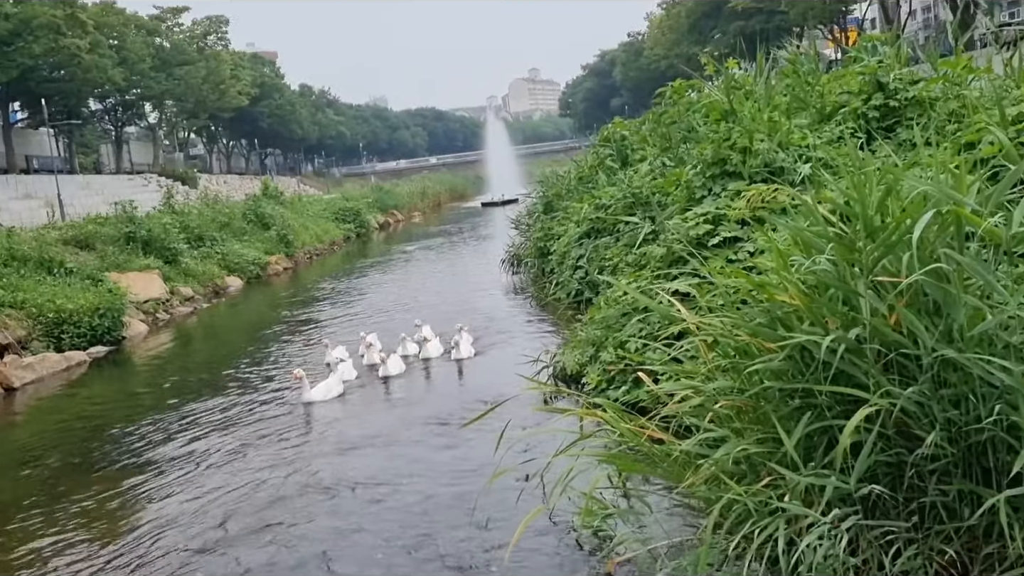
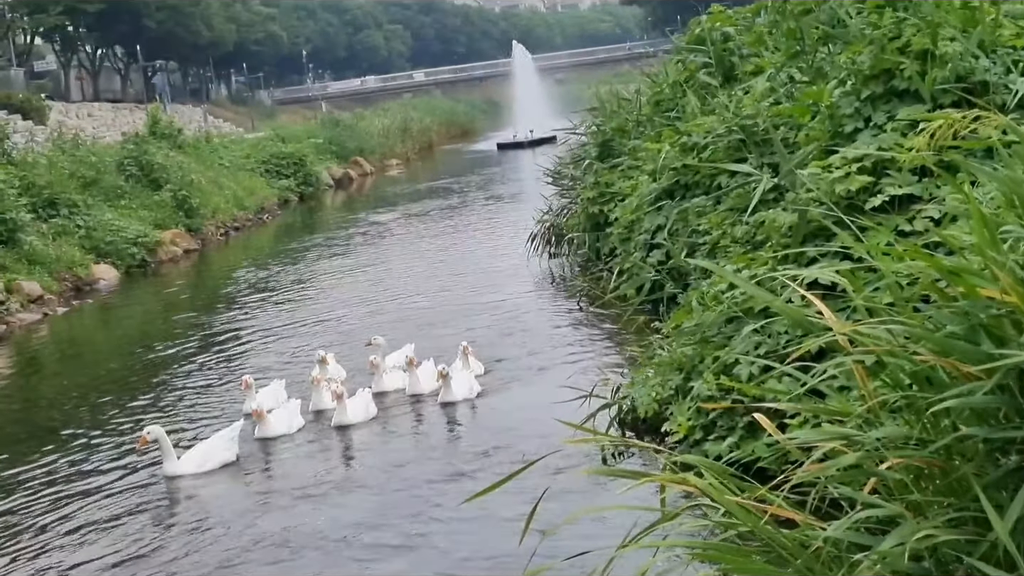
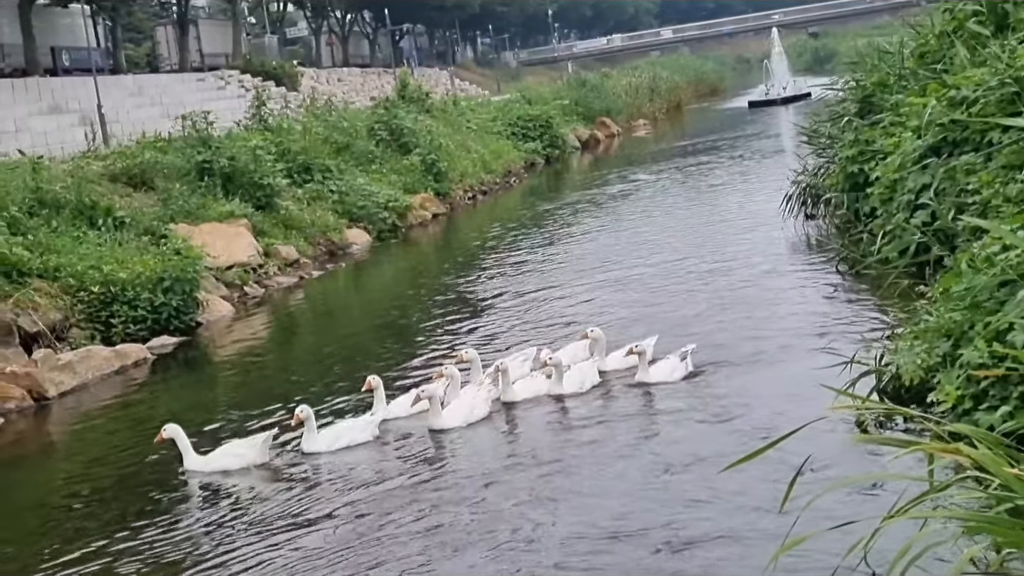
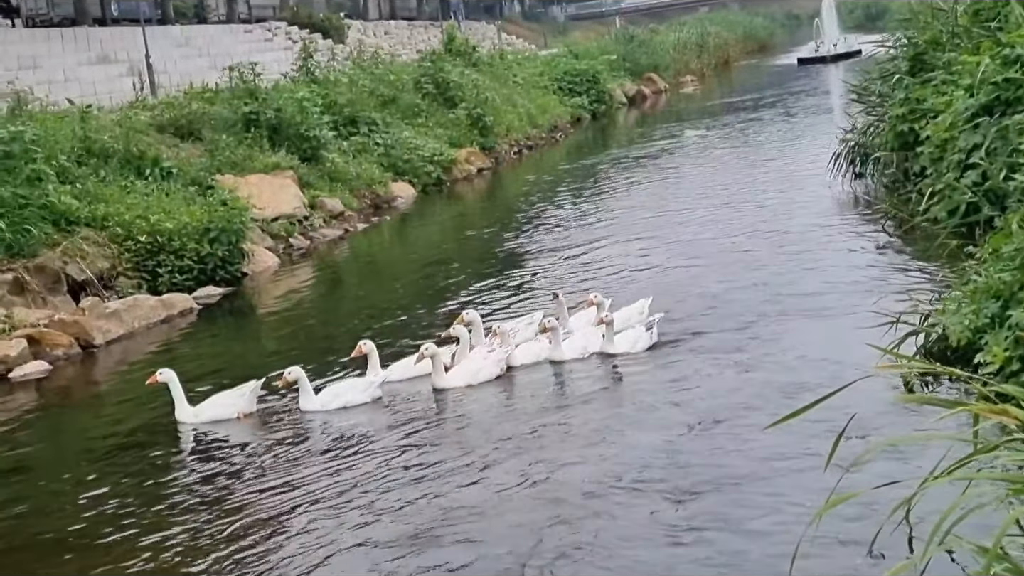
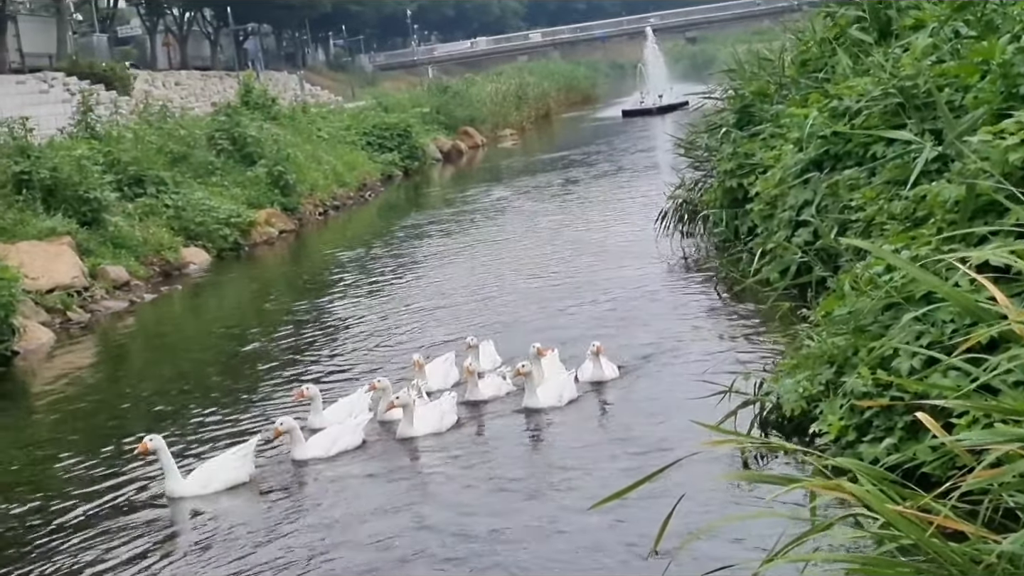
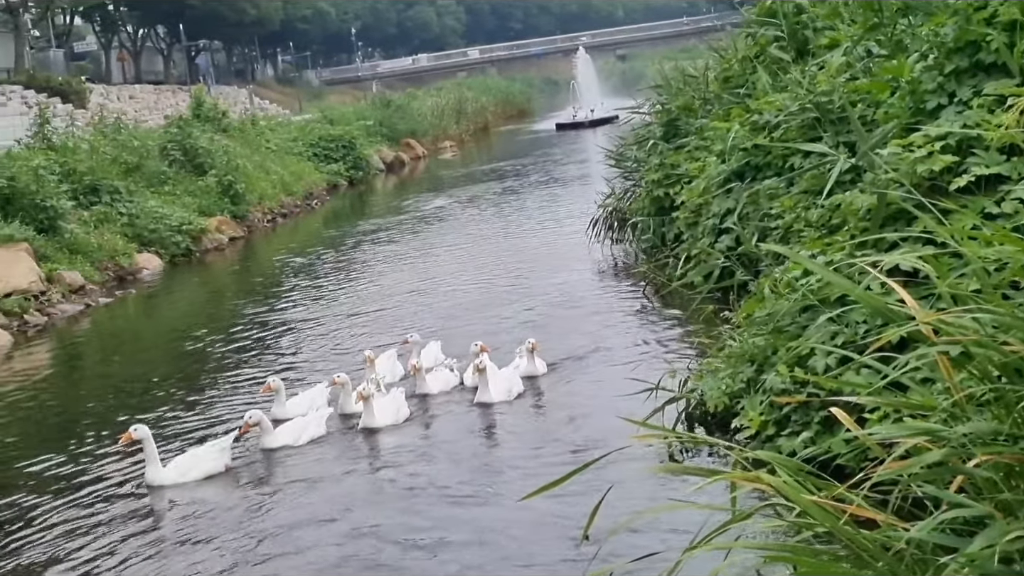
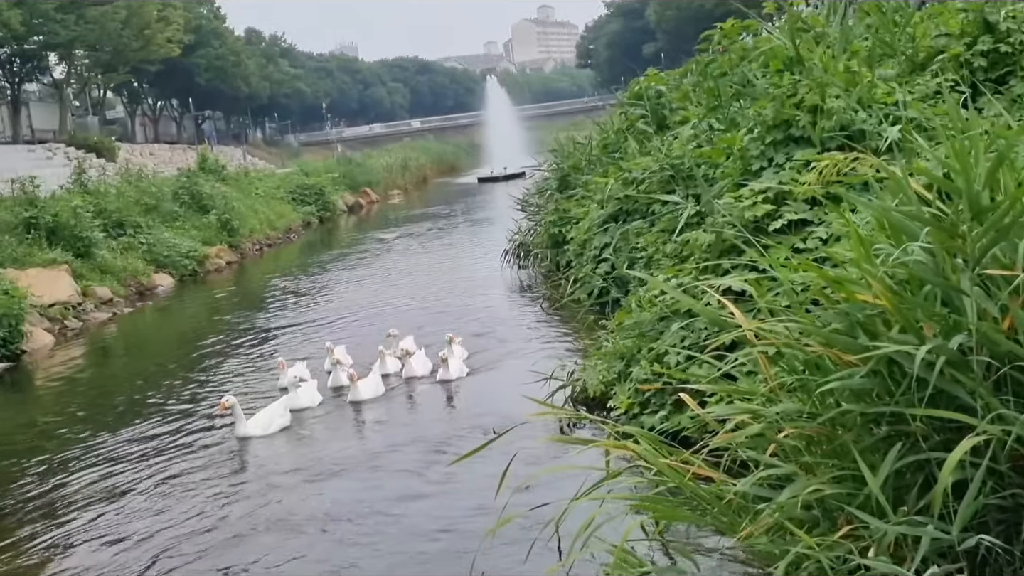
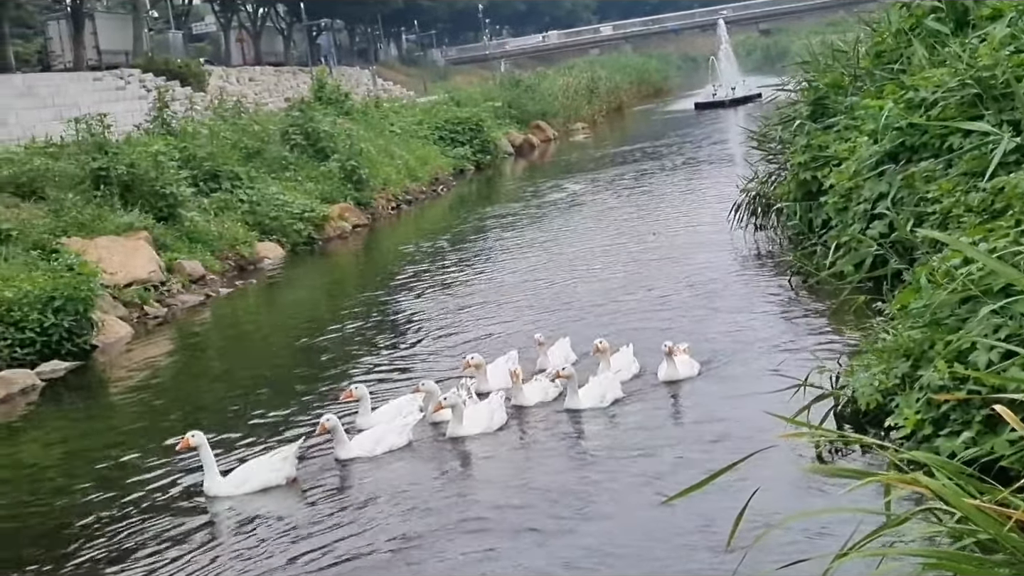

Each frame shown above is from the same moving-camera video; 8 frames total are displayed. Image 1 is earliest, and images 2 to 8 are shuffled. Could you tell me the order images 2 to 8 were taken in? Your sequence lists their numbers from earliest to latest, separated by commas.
7, 2, 6, 5, 8, 3, 4
